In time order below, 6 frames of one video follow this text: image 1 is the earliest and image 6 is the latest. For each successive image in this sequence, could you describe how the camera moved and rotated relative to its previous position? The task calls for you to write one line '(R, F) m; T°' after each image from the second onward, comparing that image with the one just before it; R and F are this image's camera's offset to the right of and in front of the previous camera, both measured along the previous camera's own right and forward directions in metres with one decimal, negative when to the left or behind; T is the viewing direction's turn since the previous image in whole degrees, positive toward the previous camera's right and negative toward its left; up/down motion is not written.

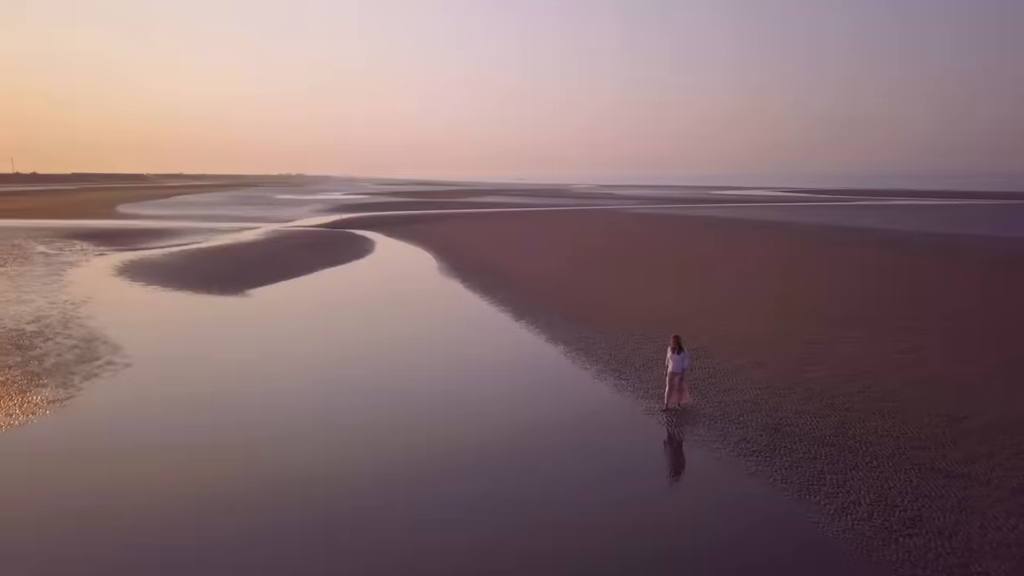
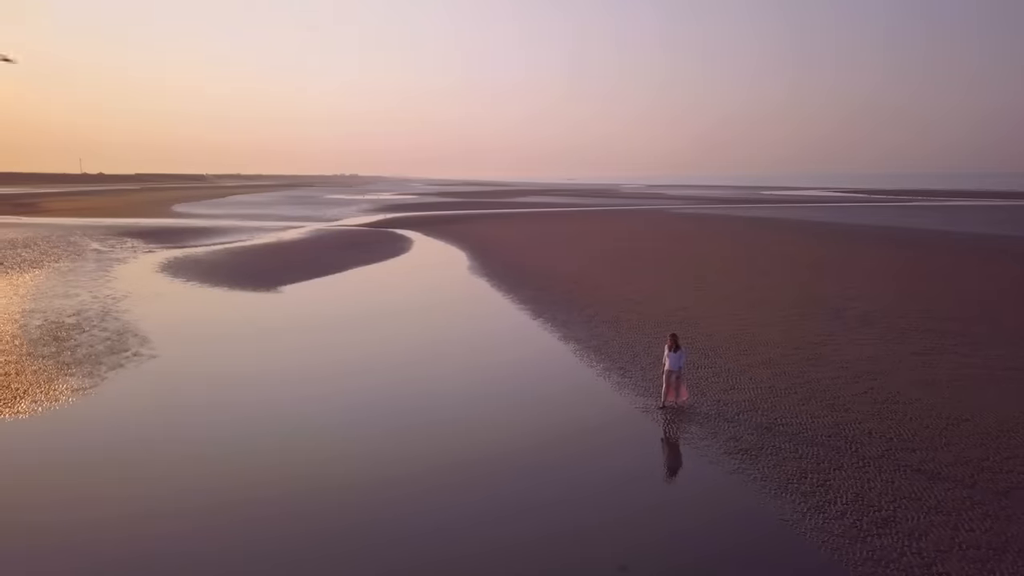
(+0.5, -0.1) m; -3°
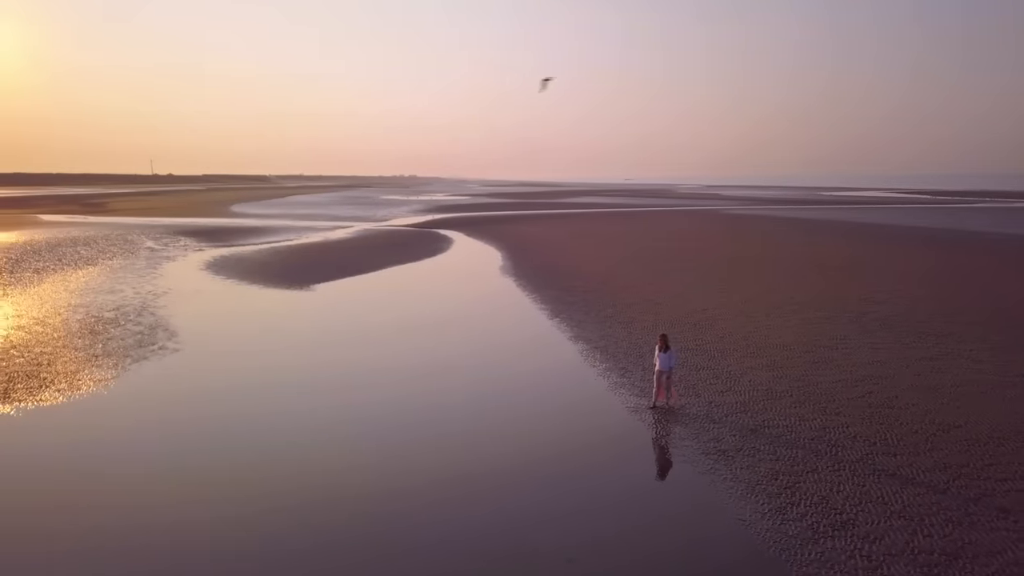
(+0.7, -0.1) m; -3°
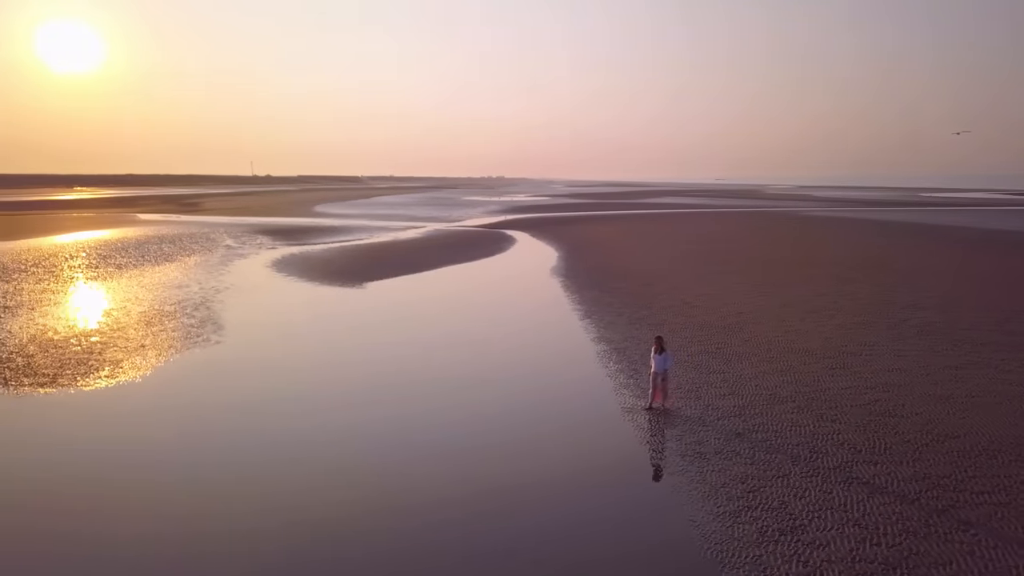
(+0.9, -0.1) m; -5°
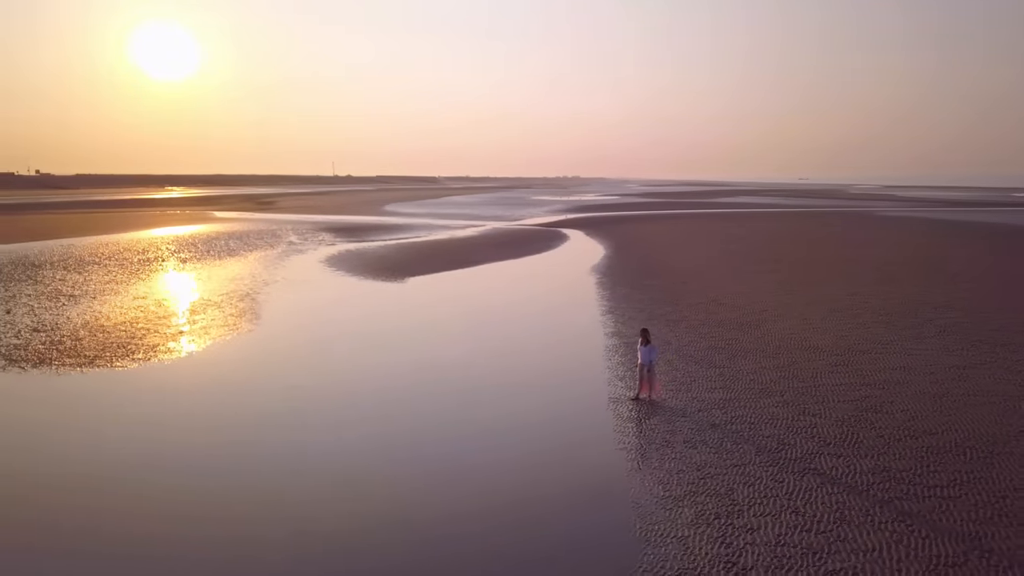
(+0.9, -0.2) m; -4°
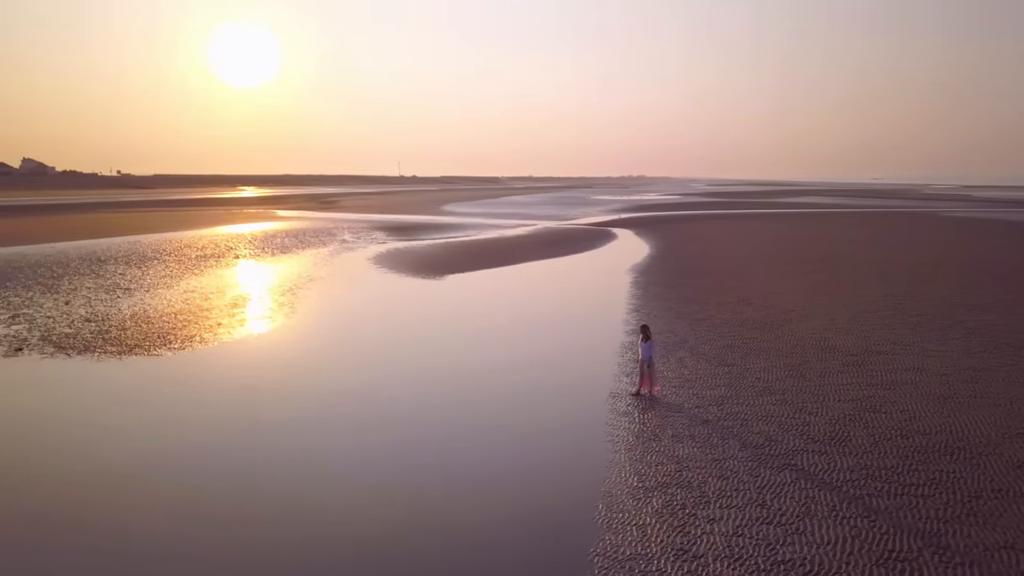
(+0.6, -0.2) m; -4°
